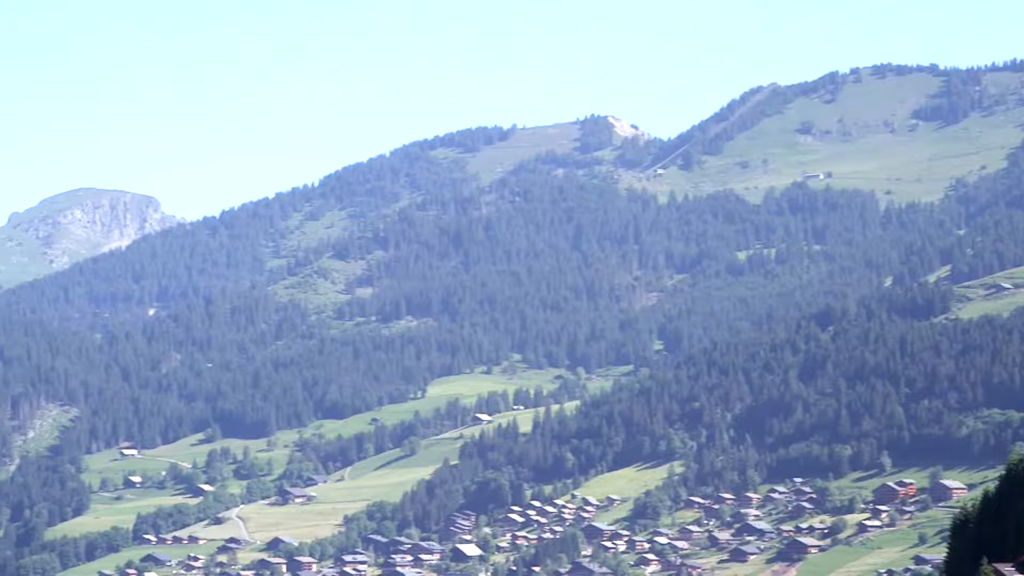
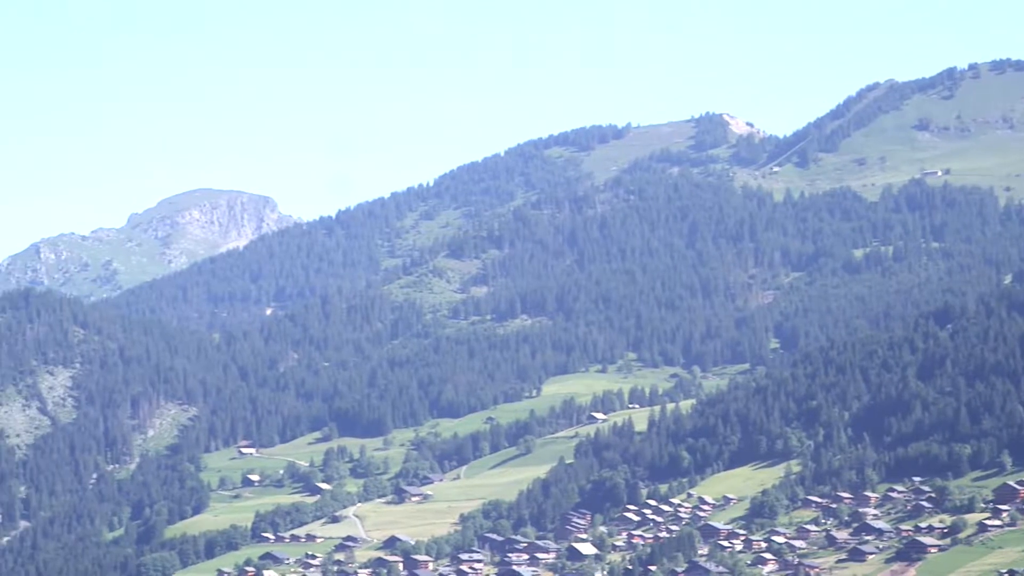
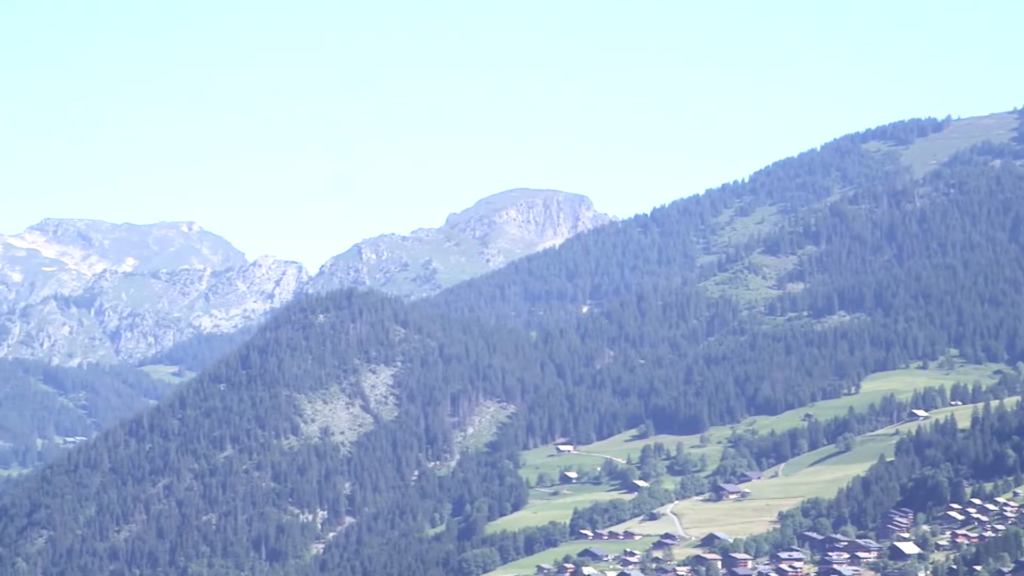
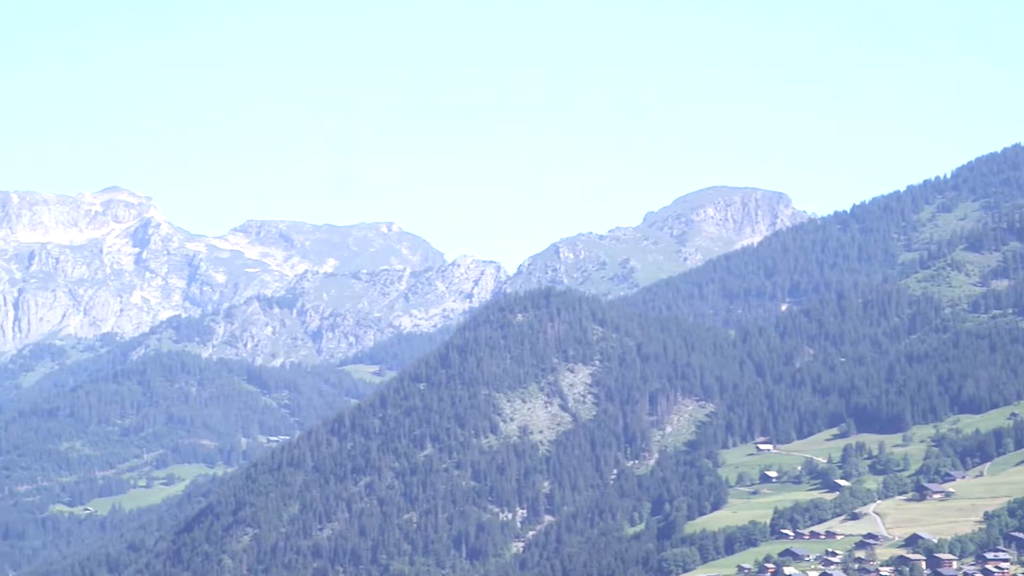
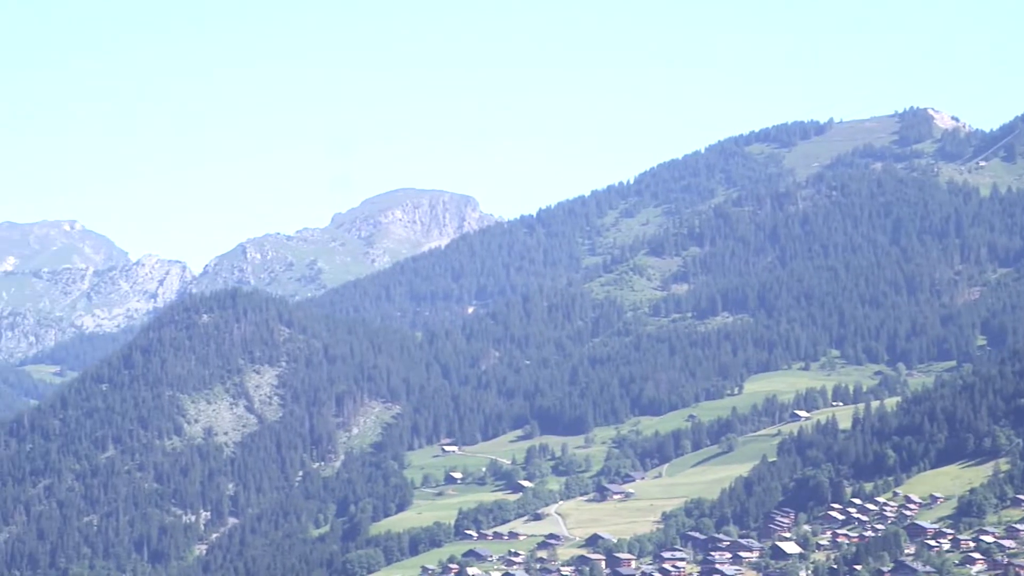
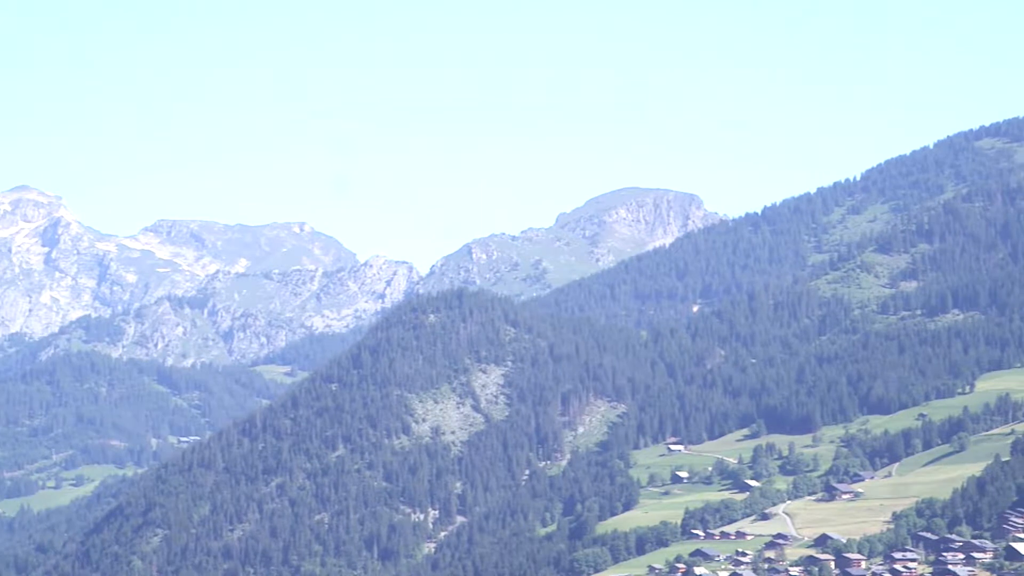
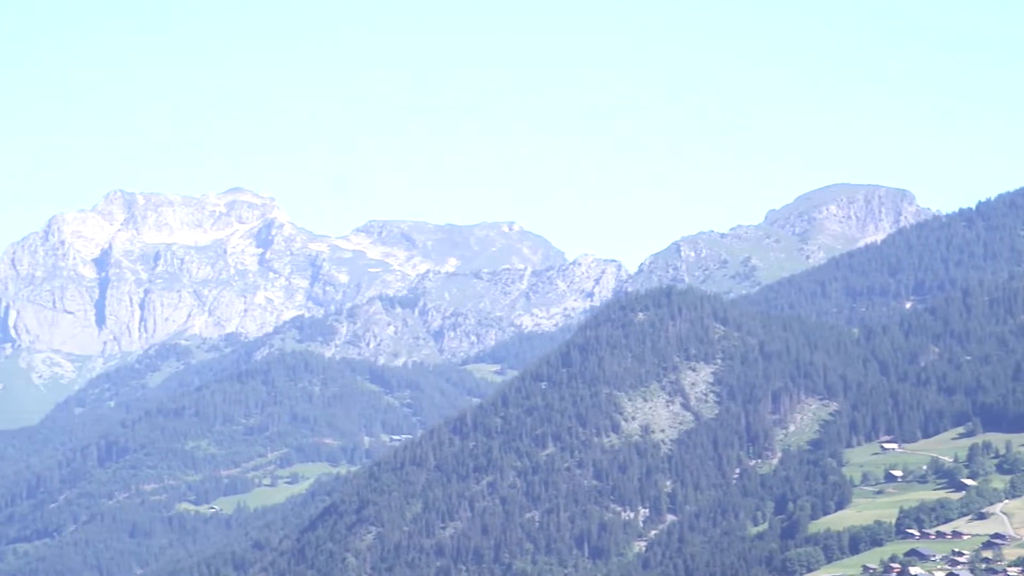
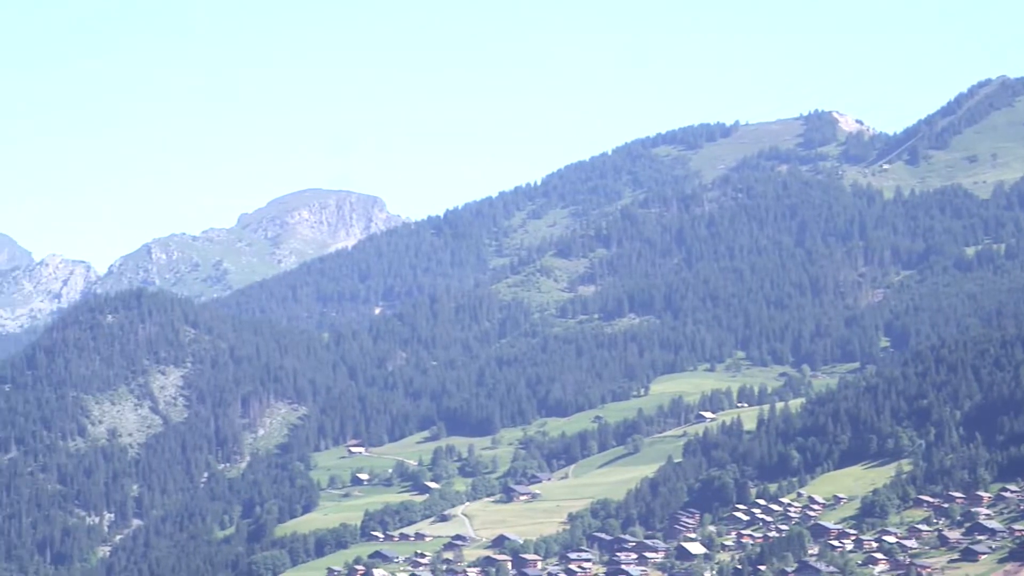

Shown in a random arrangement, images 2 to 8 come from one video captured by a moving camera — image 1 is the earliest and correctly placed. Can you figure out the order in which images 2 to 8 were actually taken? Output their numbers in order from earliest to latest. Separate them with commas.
2, 8, 5, 3, 6, 4, 7
